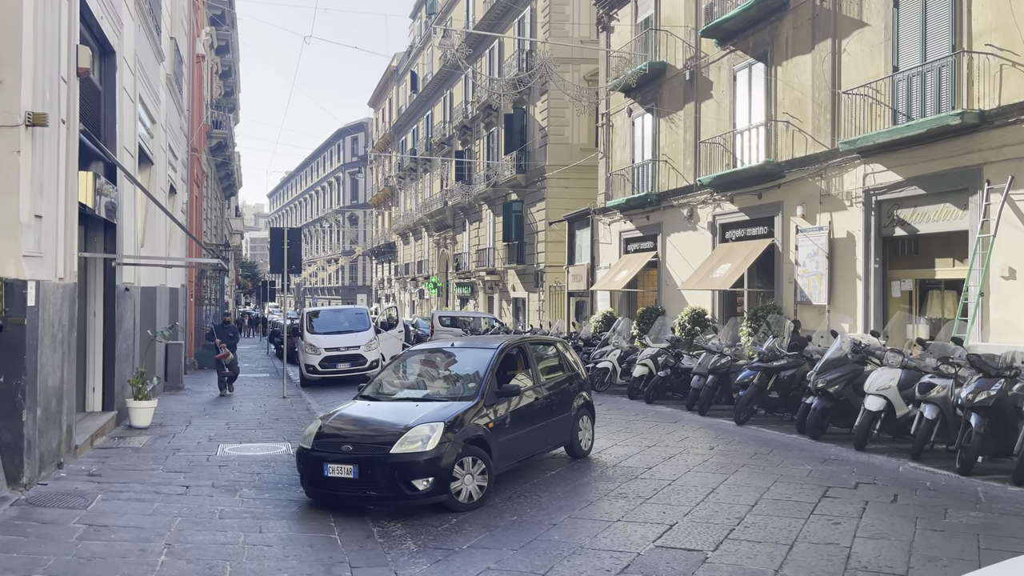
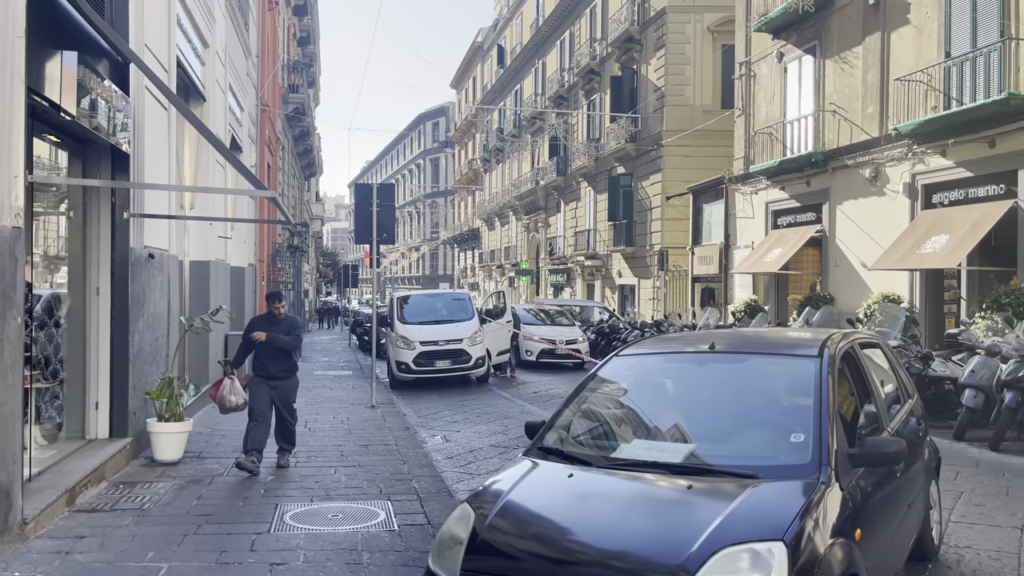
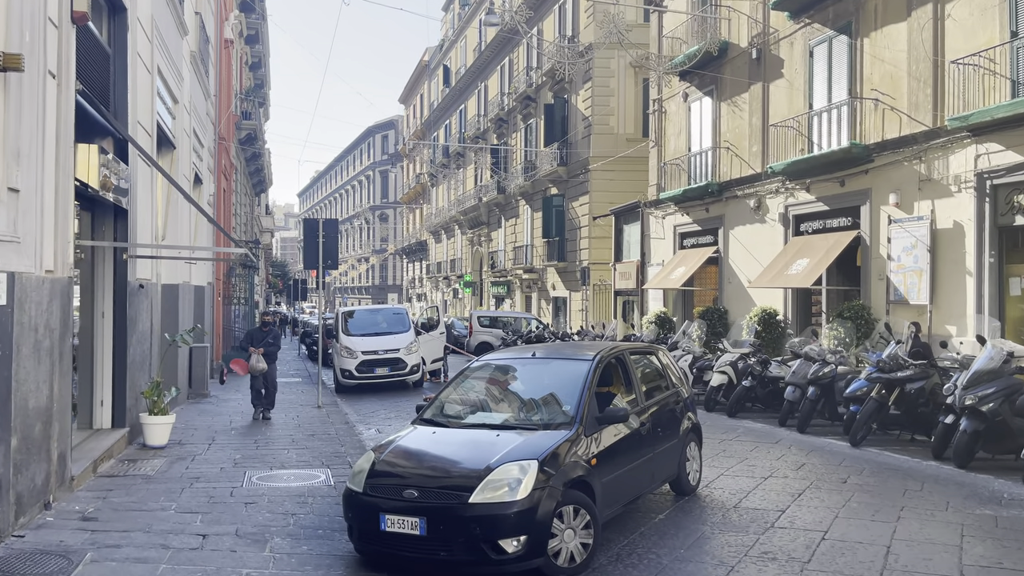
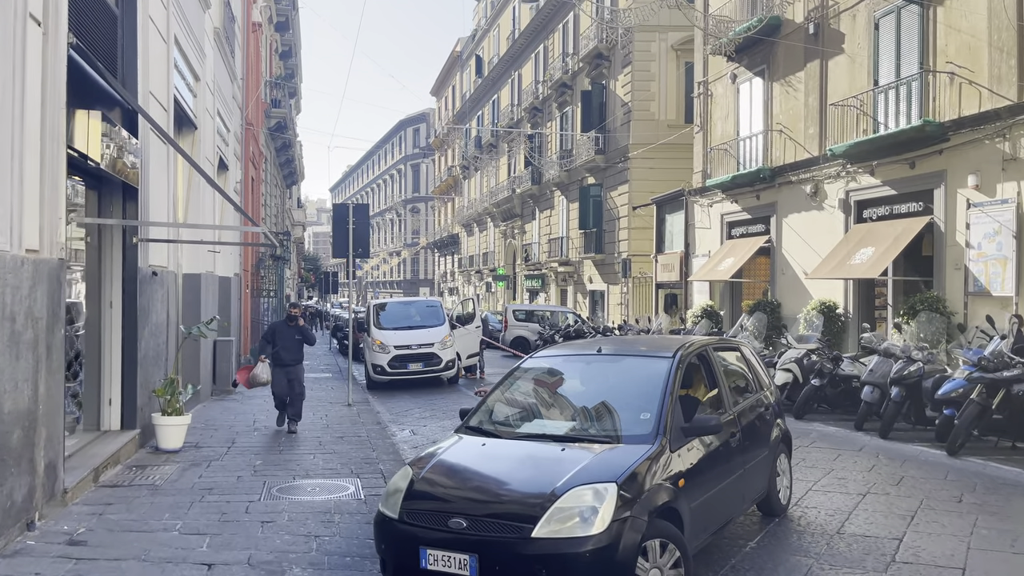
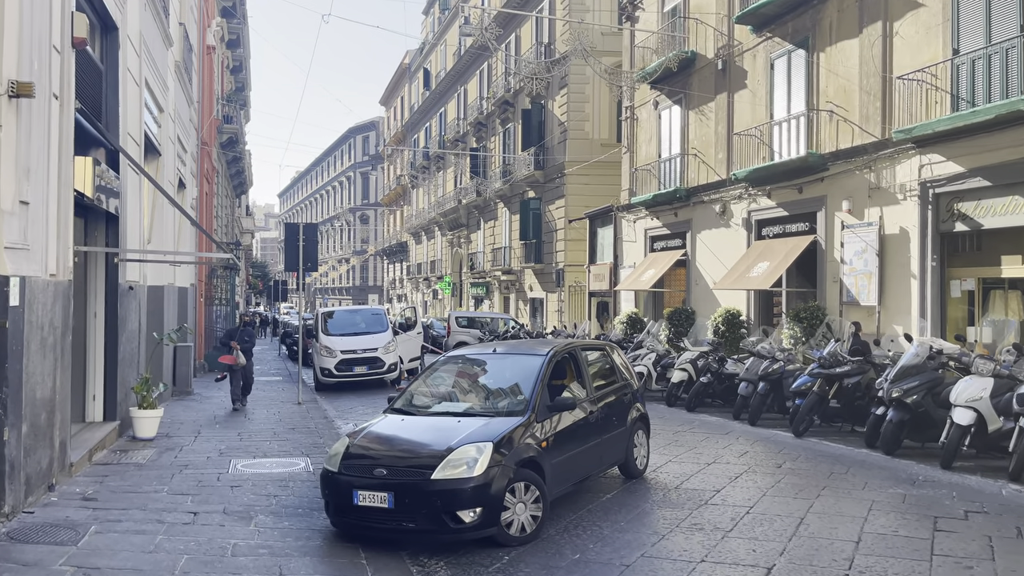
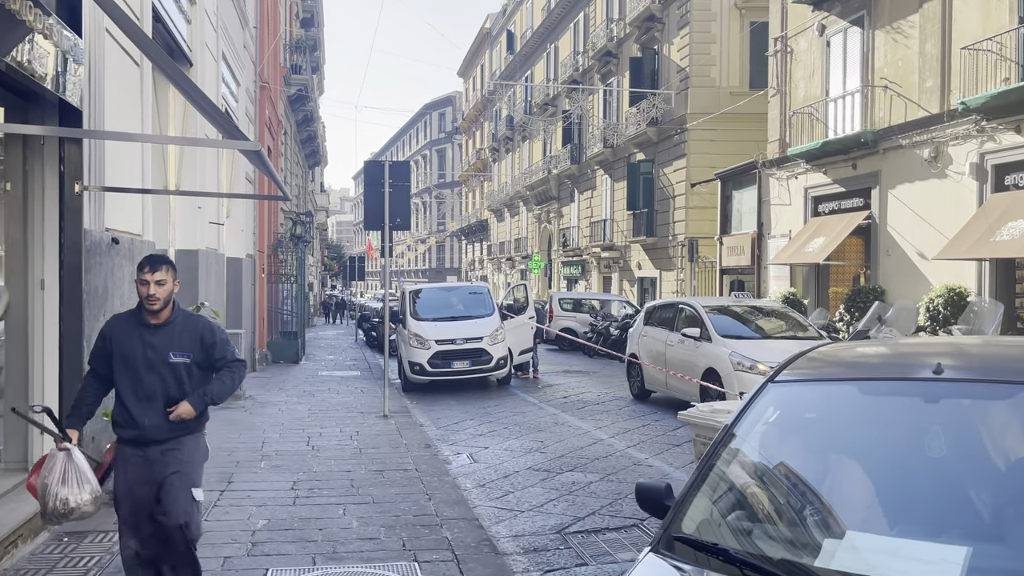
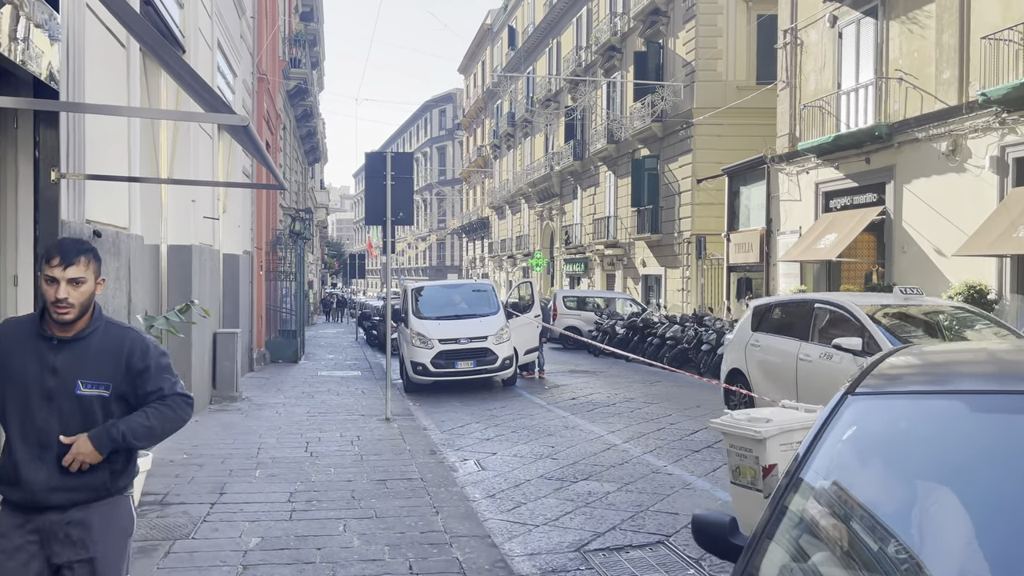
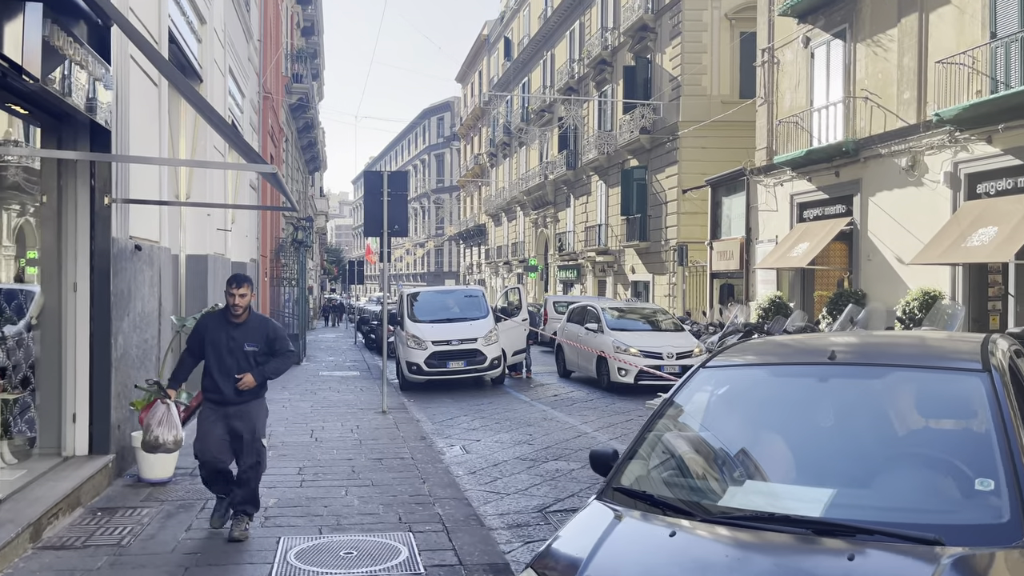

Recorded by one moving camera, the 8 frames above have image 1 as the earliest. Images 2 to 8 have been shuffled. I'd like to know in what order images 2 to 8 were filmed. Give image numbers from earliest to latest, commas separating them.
5, 3, 4, 2, 8, 6, 7
